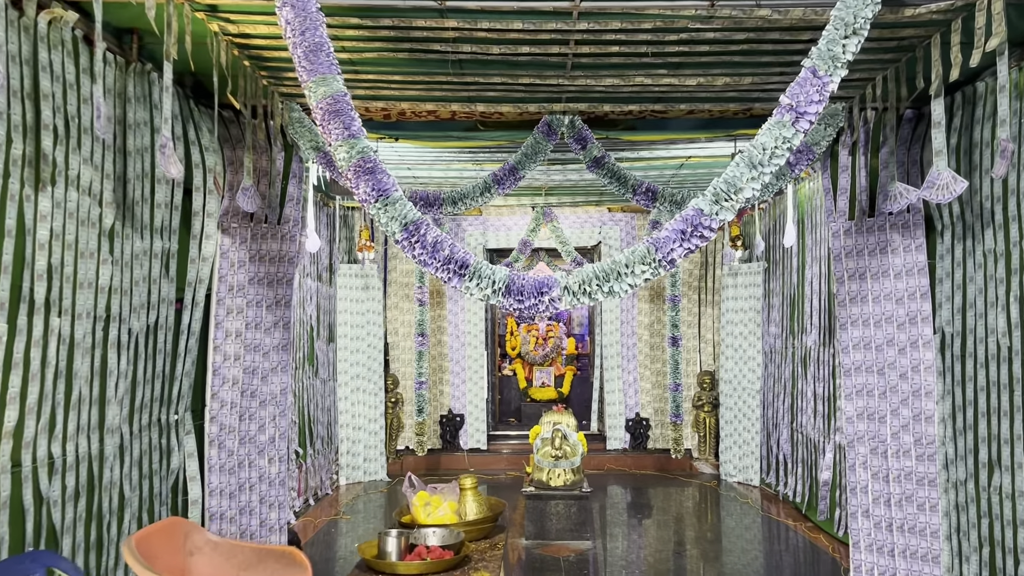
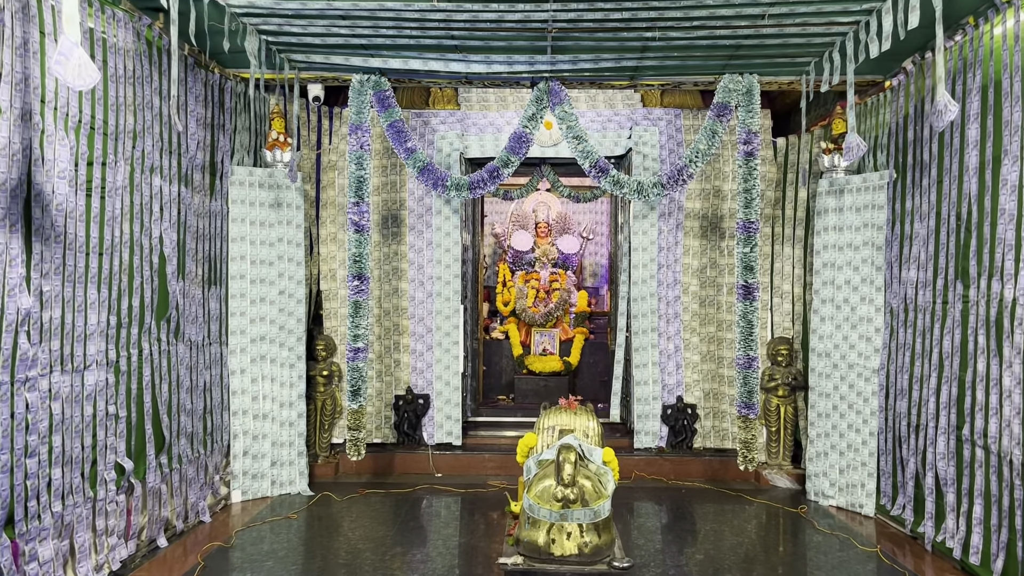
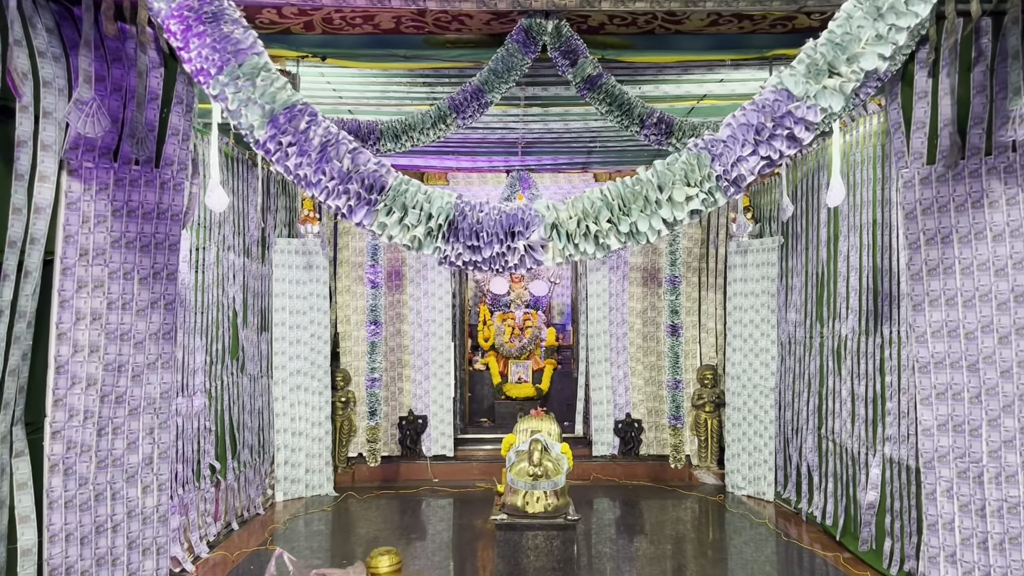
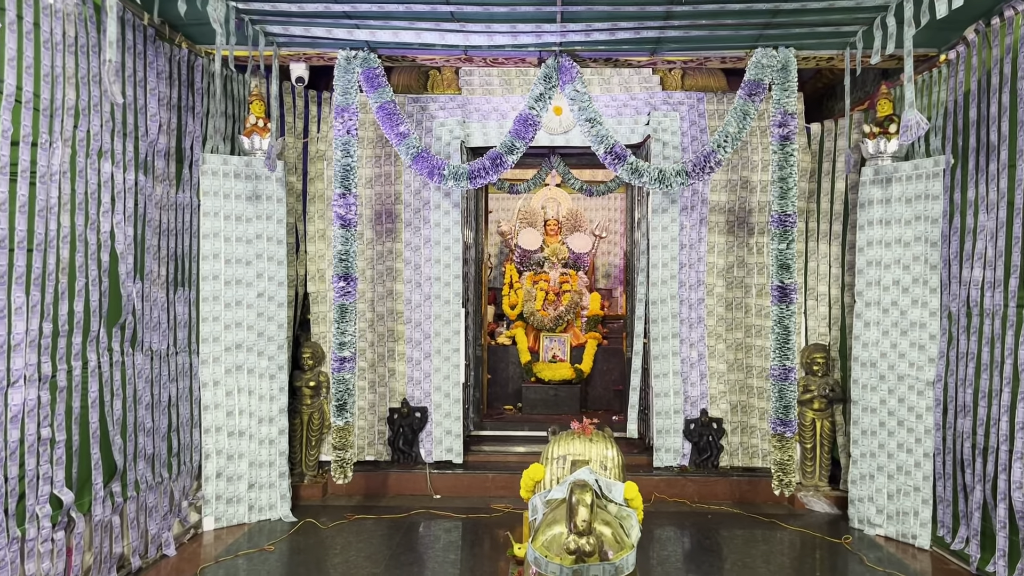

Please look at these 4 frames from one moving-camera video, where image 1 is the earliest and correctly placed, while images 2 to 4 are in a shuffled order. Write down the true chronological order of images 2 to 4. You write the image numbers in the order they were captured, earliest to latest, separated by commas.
3, 2, 4
